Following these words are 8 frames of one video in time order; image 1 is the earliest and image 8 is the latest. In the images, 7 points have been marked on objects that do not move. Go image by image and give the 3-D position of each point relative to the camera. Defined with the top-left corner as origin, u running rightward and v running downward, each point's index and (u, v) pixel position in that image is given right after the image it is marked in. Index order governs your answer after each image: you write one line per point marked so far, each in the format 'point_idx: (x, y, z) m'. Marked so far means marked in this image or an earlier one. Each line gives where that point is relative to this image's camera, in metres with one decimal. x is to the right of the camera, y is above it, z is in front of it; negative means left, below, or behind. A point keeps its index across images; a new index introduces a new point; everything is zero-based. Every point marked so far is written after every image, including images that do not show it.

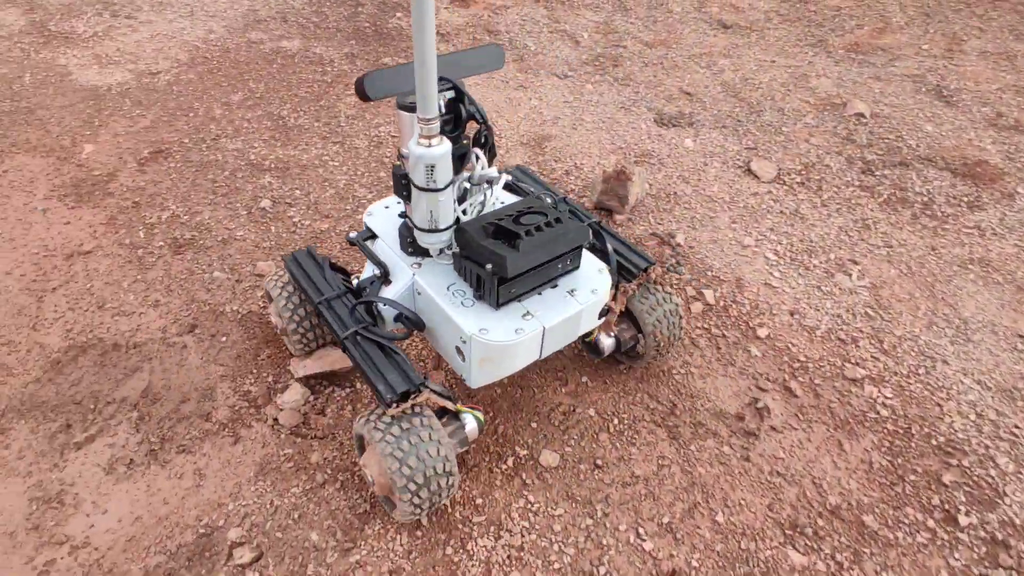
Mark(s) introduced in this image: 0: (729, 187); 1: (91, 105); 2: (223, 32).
0: (+1.1, +0.5, +2.9) m
1: (-2.6, +1.1, +3.7) m
2: (-2.1, +1.9, +4.4) m
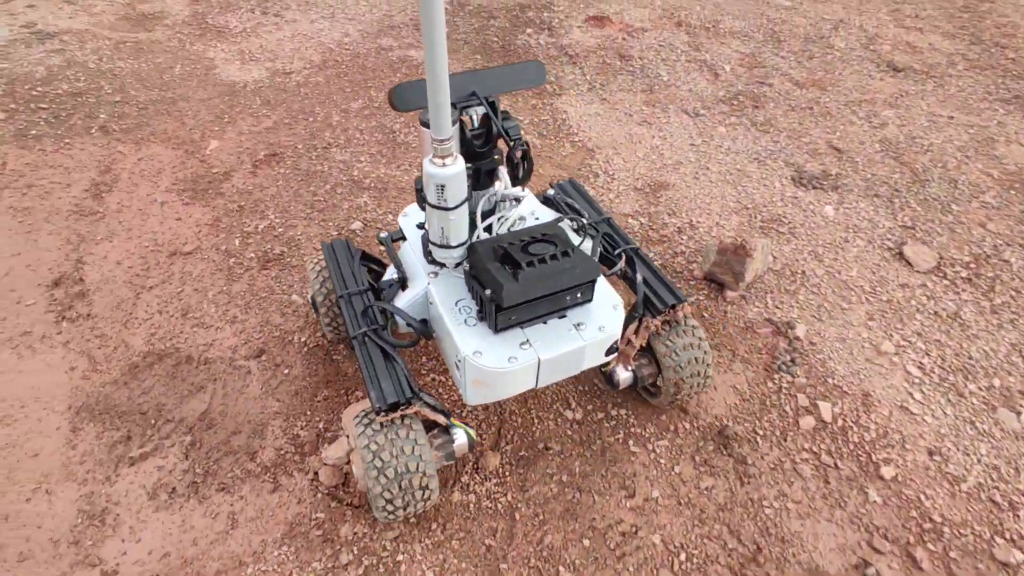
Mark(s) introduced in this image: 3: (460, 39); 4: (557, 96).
0: (+1.5, +0.1, +2.5) m
1: (-1.8, +1.2, +3.9) m
2: (-1.2, +1.9, +4.5) m
3: (-0.4, +1.8, +4.3) m
4: (+0.3, +1.2, +3.6) m
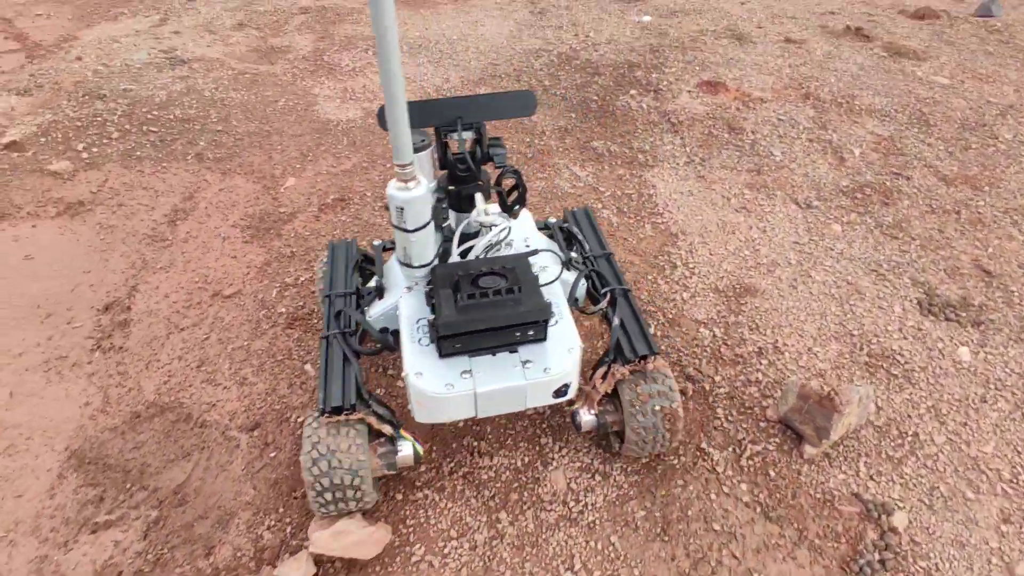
0: (+1.6, -0.5, +1.9) m
1: (-1.3, +1.0, +3.9) m
2: (-0.4, +1.5, +4.4) m
3: (+0.3, +1.3, +4.1) m
4: (+0.8, +0.7, +3.3) m
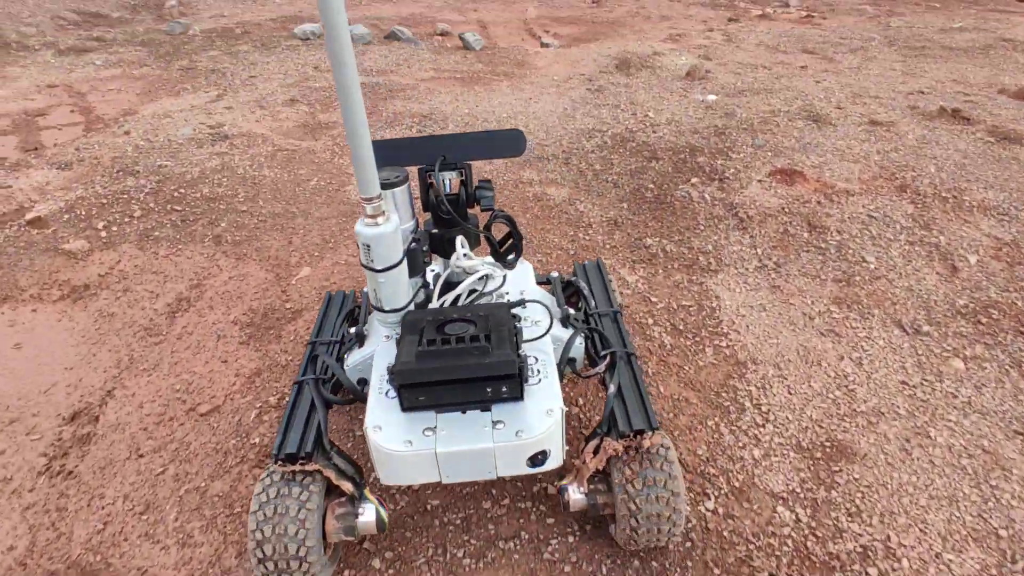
0: (+1.6, -1.0, +1.2) m
1: (-1.0, +0.4, +3.6) m
2: (-0.1, +0.8, +4.1) m
3: (+0.6, +0.6, +3.6) m
4: (+0.9, +0.1, +2.8) m
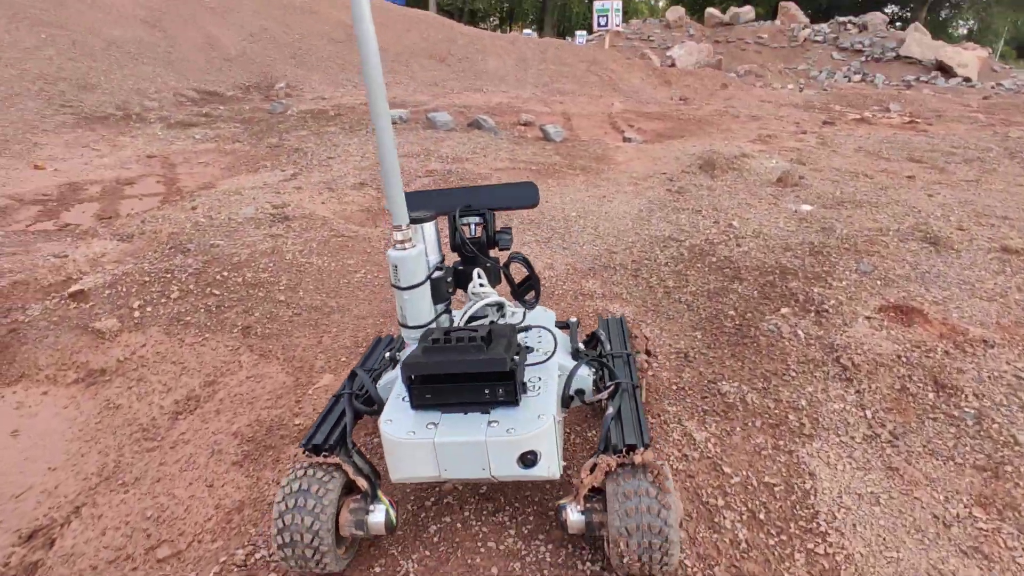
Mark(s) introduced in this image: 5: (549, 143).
0: (+1.4, -1.4, +0.4) m
1: (-0.7, -0.2, +3.3) m
2: (+0.3, +0.1, +3.7) m
3: (+0.9, -0.1, +3.2) m
4: (+1.1, -0.5, +2.2) m
5: (+0.5, +2.0, +8.3) m
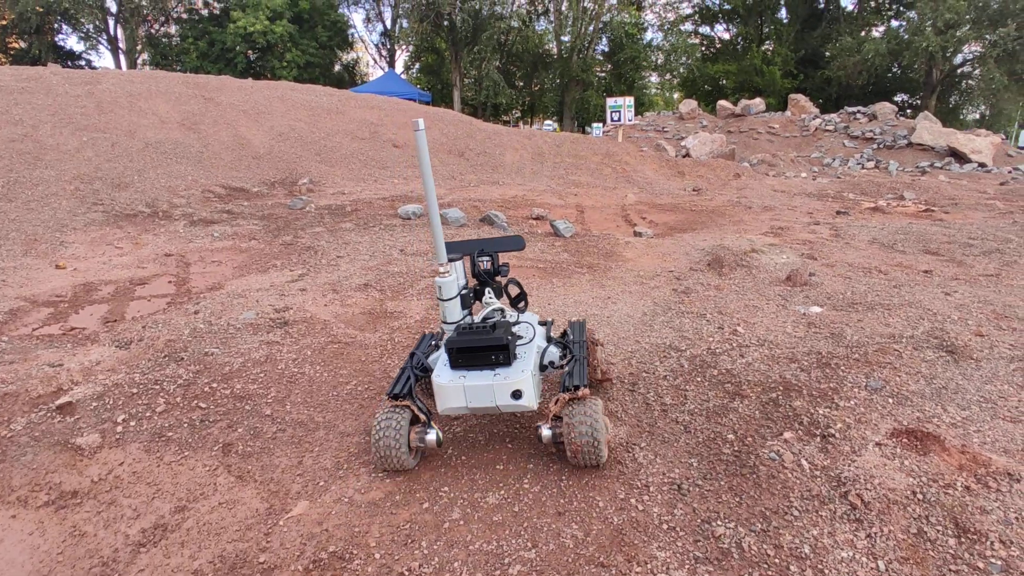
0: (+1.2, -1.6, +0.1) m
1: (-0.8, -0.8, +3.1) m
2: (+0.2, -0.6, +3.6) m
3: (+0.8, -0.7, +3.0) m
4: (+1.0, -1.0, +1.9) m
5: (+0.7, +0.7, +8.3) m
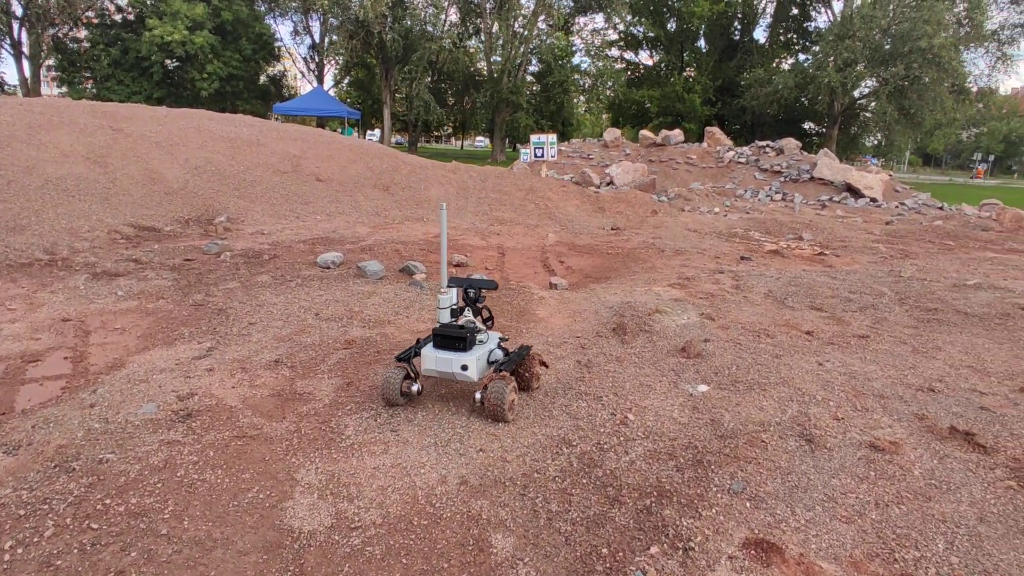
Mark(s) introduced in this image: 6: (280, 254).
0: (+1.0, -2.2, +0.4) m
1: (-1.4, -1.5, +3.2) m
2: (-0.4, -1.2, +3.7) m
3: (+0.3, -1.3, +3.2) m
4: (+0.5, -1.6, +2.2) m
5: (-0.5, -0.1, +8.6) m
6: (-4.1, +0.6, +10.5) m
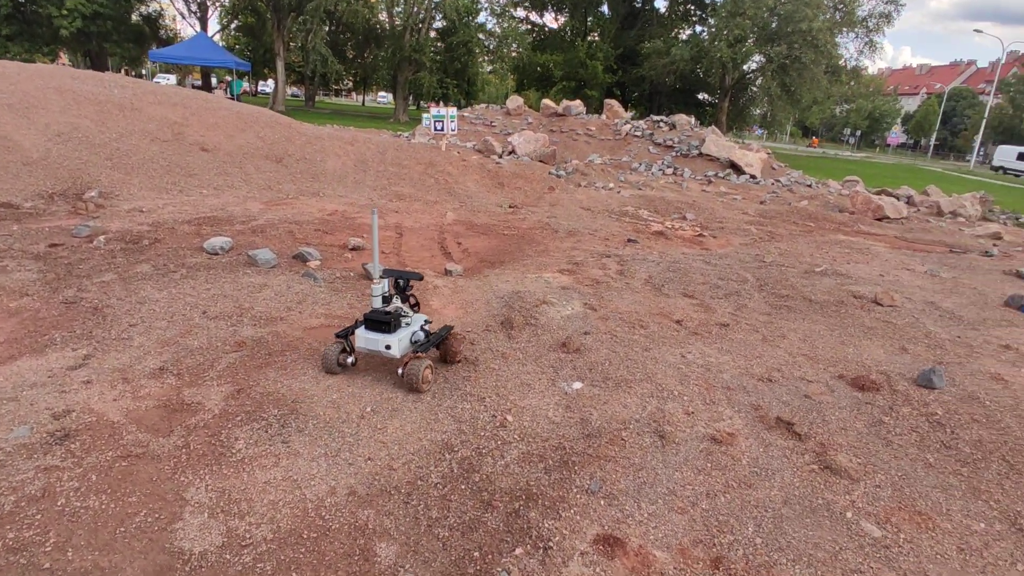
0: (+0.7, -2.6, +1.0) m
1: (-2.0, -1.7, +3.4) m
2: (-1.2, -1.4, +4.0) m
3: (-0.4, -1.5, +3.6) m
4: (0.0, -1.9, +2.7) m
5: (-2.0, 0.0, +8.7) m
6: (-5.8, +0.8, +10.0) m
